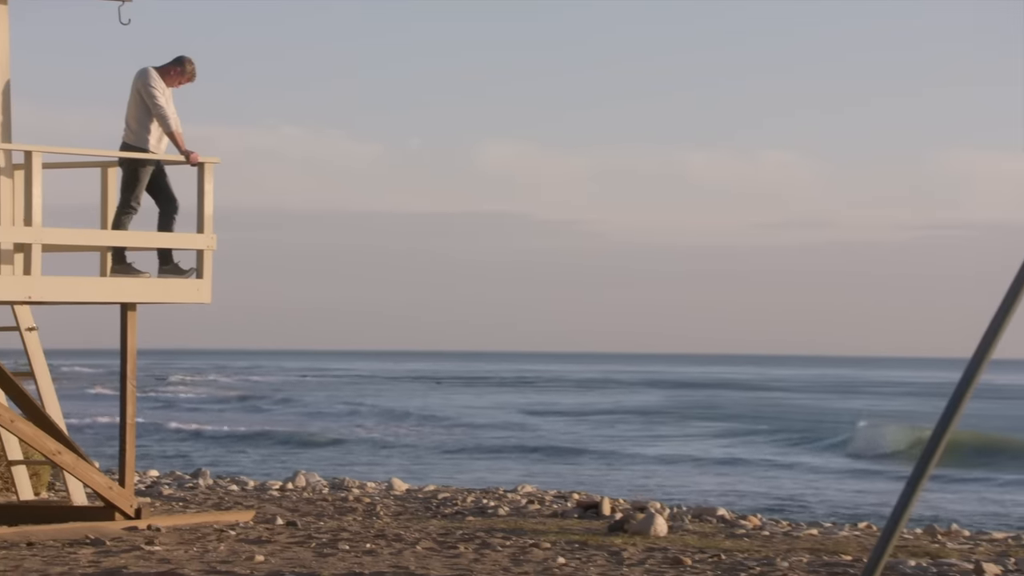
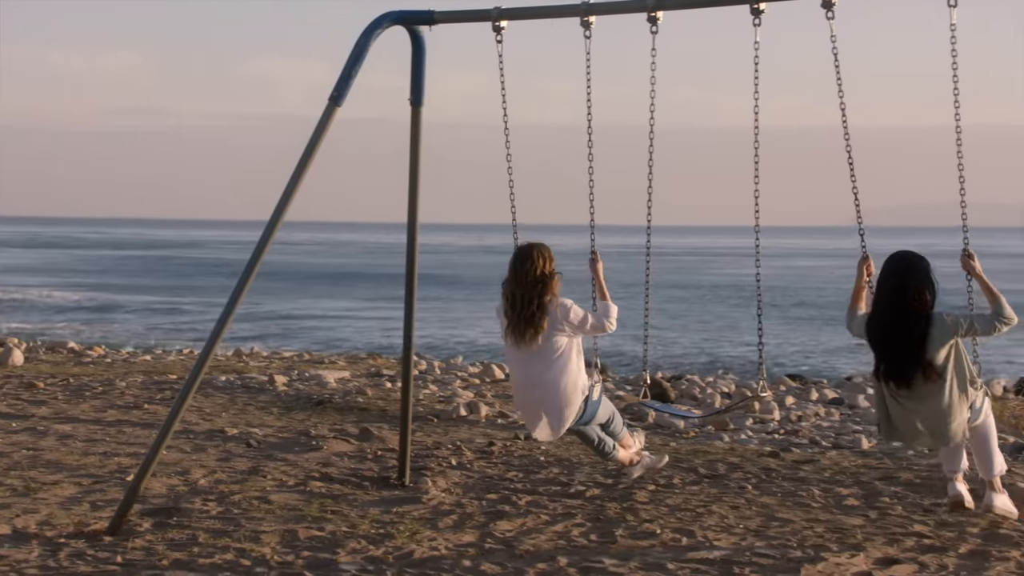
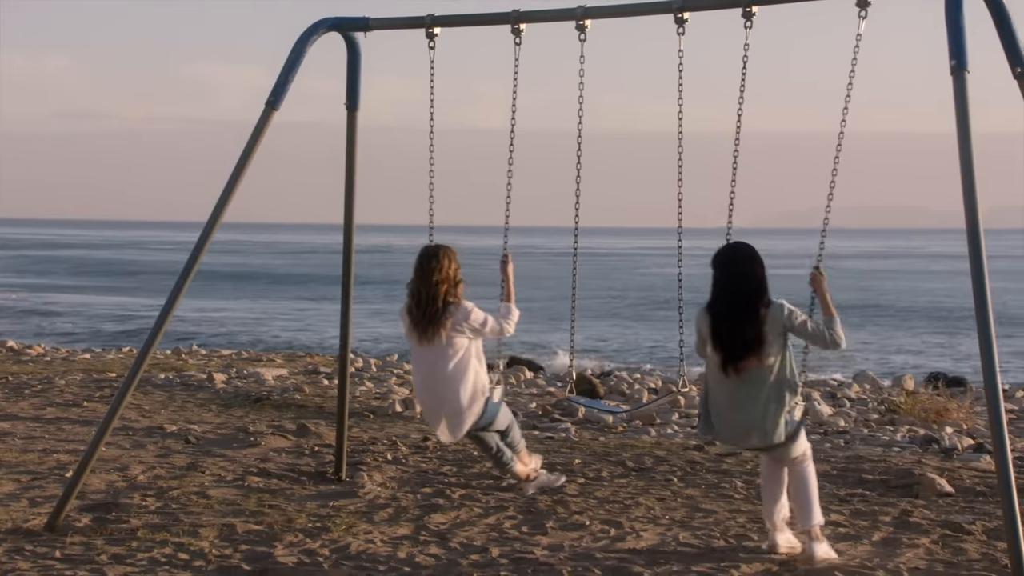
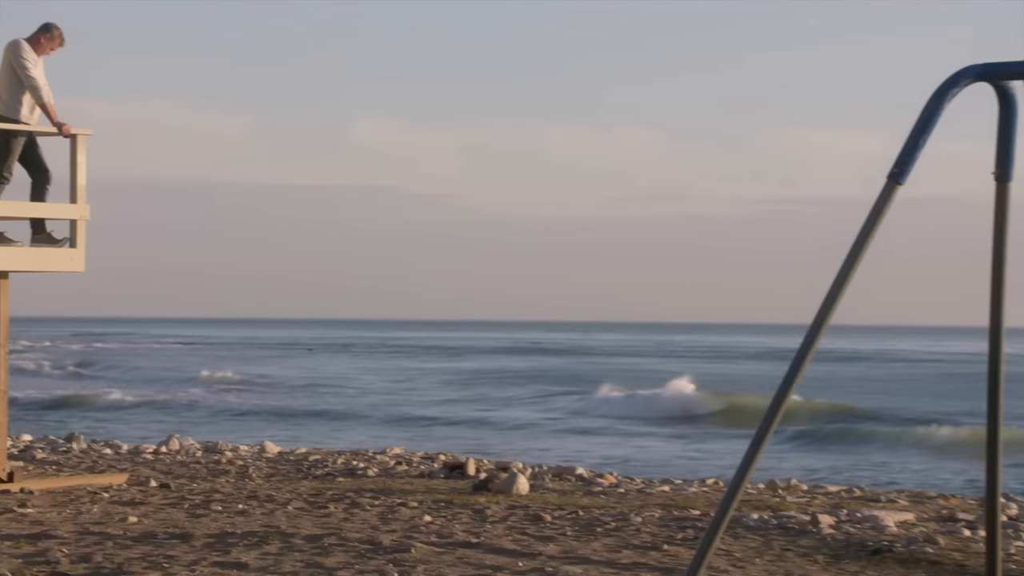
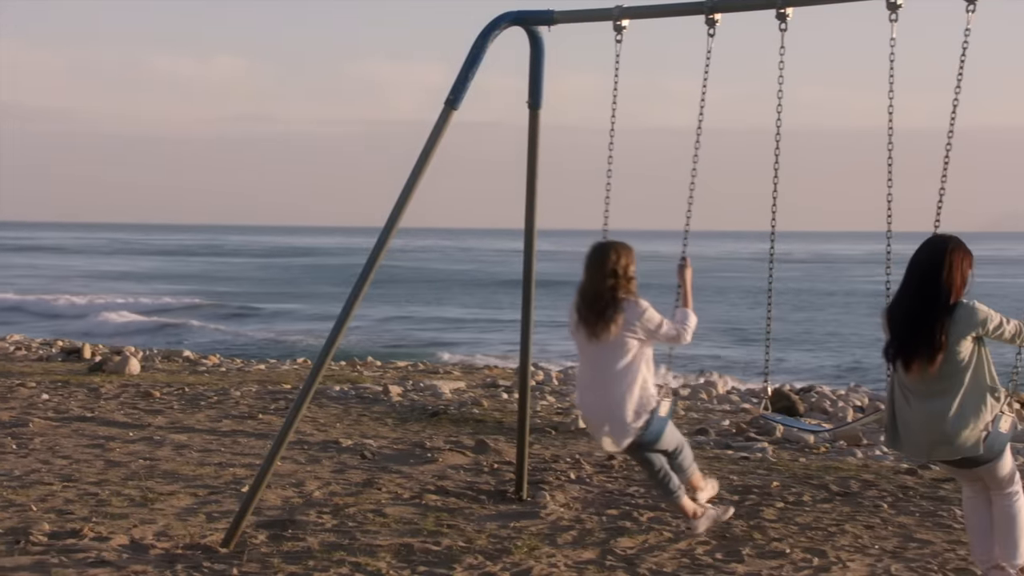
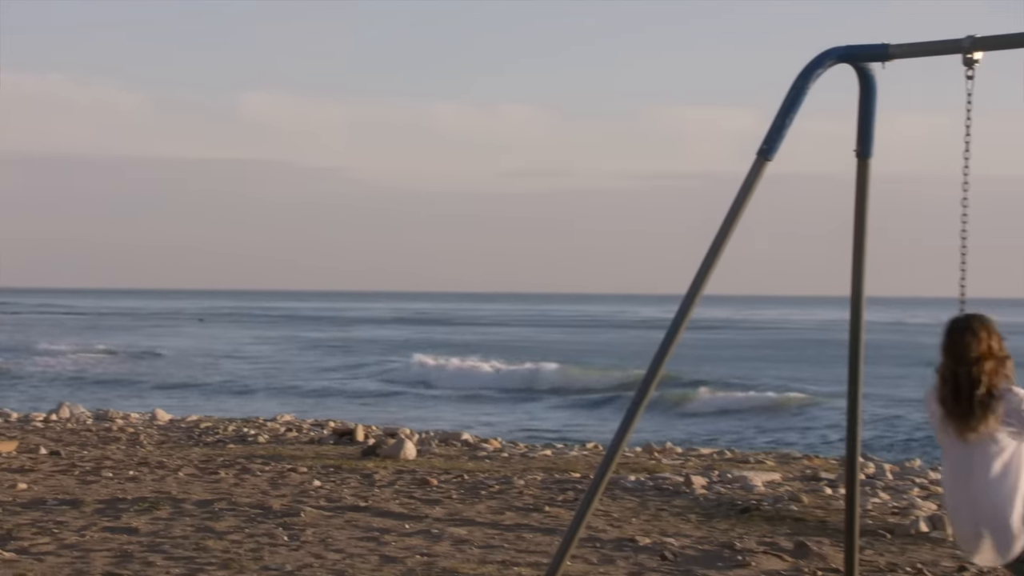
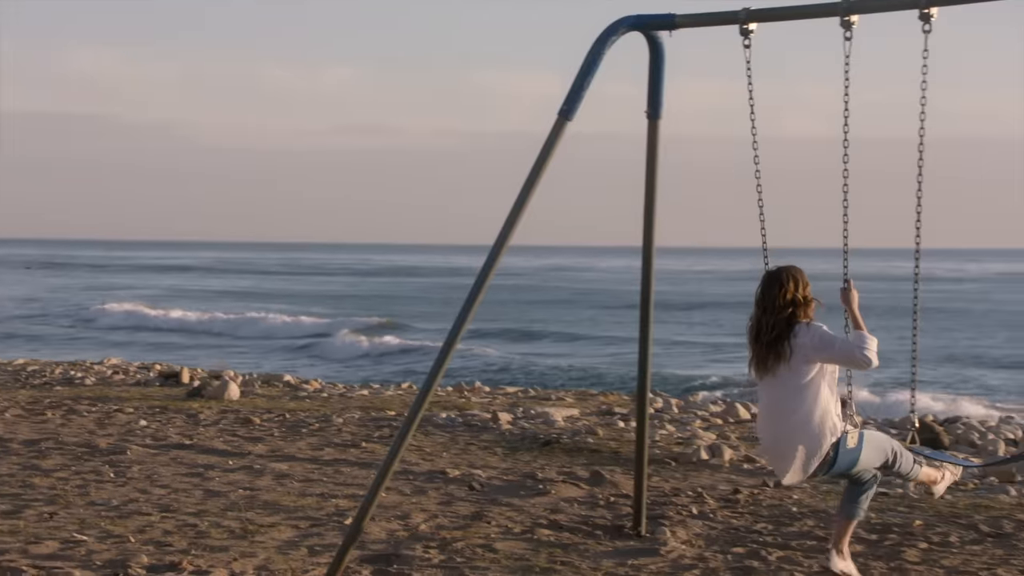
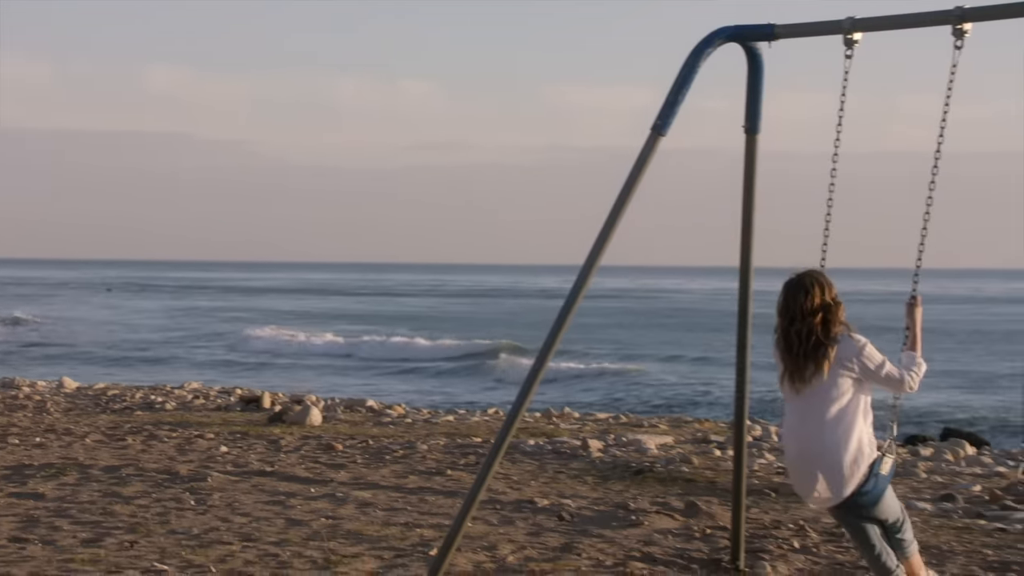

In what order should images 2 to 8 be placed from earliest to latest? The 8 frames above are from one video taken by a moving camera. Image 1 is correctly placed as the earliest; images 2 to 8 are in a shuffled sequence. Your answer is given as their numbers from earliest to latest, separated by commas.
4, 6, 8, 7, 5, 2, 3
